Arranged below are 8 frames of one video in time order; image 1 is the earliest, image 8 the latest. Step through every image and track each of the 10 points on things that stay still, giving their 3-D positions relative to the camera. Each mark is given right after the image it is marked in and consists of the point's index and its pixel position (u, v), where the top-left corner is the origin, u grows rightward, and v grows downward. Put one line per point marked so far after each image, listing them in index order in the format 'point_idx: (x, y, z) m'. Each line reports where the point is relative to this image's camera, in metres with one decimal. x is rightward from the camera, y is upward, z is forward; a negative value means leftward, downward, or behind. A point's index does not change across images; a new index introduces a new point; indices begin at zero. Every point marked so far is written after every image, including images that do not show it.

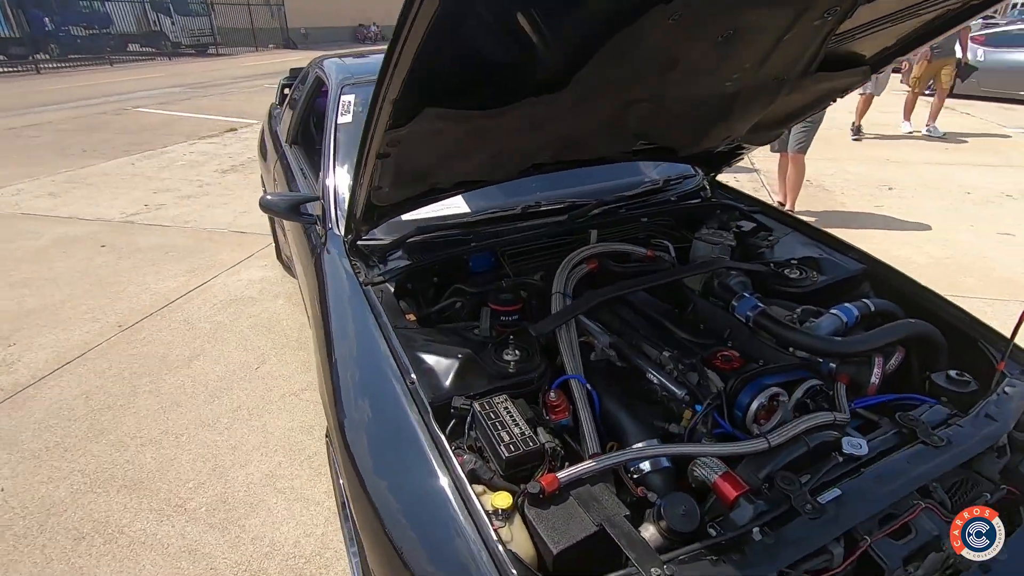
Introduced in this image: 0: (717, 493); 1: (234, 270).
0: (+0.4, -0.4, +1.1) m
1: (-2.1, +0.1, +4.1) m
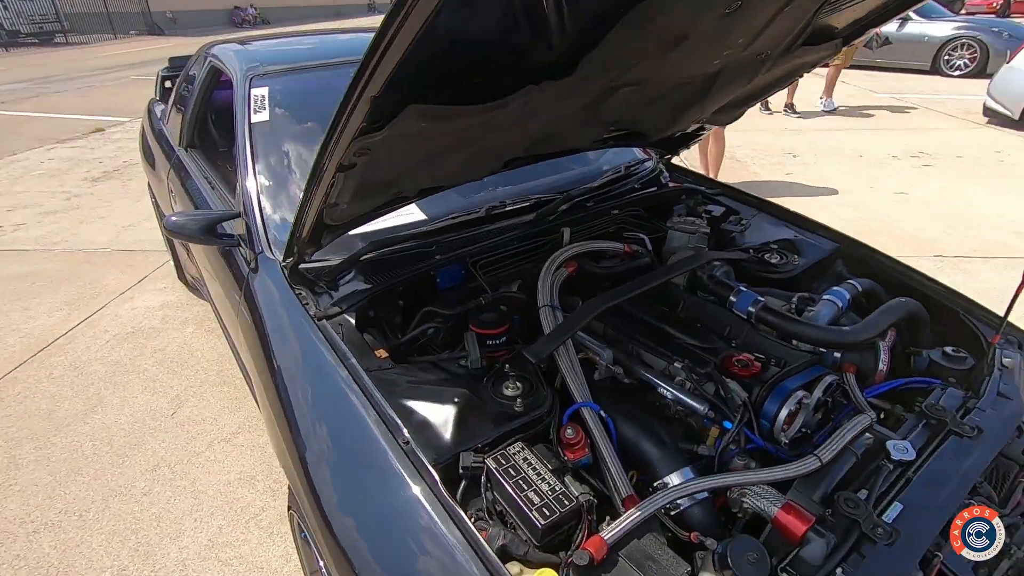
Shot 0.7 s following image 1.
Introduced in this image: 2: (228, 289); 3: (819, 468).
0: (+0.5, -0.4, +1.0) m
1: (-2.5, 0.0, +3.5) m
2: (-1.0, 0.0, +1.9) m
3: (+0.6, -0.4, +1.1) m
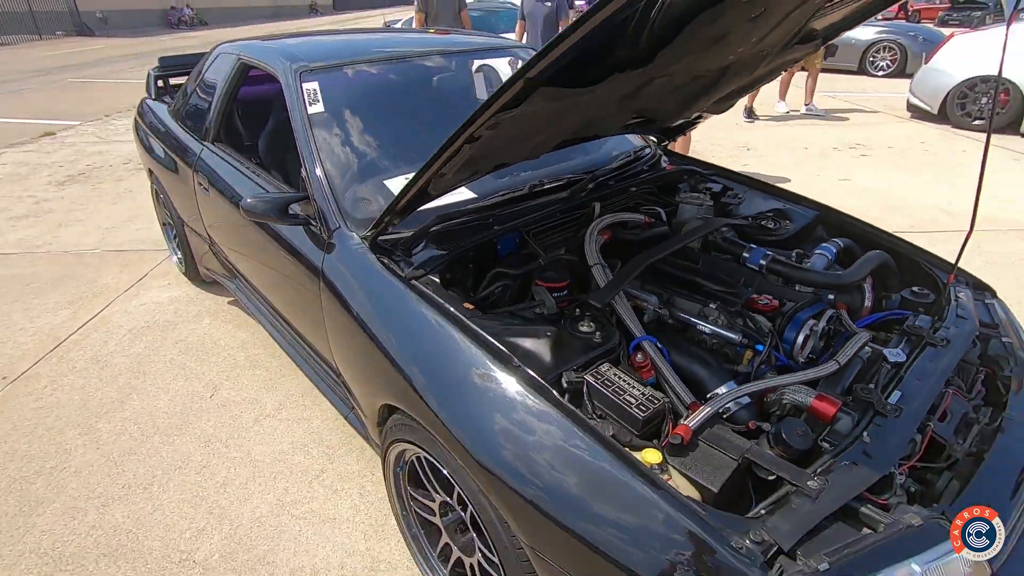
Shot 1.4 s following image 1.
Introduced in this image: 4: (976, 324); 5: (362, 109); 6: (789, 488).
0: (+0.7, -0.3, +1.3) m
1: (-2.5, 0.0, +3.6) m
2: (-0.9, +0.1, +2.1) m
3: (+0.9, -0.2, +1.4) m
4: (+1.4, -0.1, +1.6) m
5: (-0.6, +0.7, +2.2) m
6: (+0.6, -0.4, +1.1) m
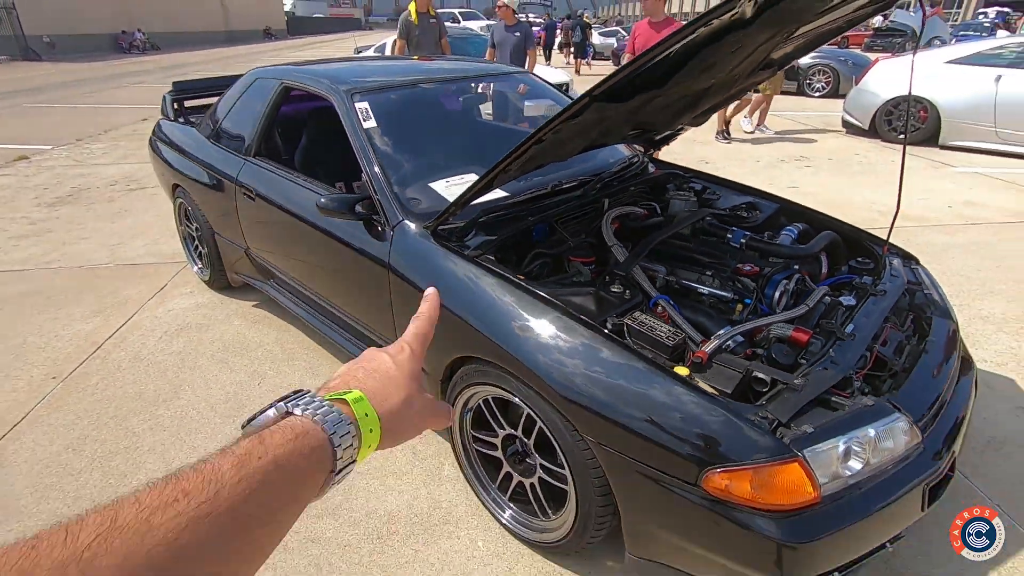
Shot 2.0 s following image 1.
0: (+0.9, -0.2, +1.7) m
1: (-2.5, -0.1, +3.8) m
2: (-0.7, +0.2, +2.4) m
3: (+1.0, -0.1, +1.9) m
4: (+1.6, 0.0, +2.1) m
5: (-0.5, +0.8, +2.6) m
6: (+0.8, -0.3, +1.6) m
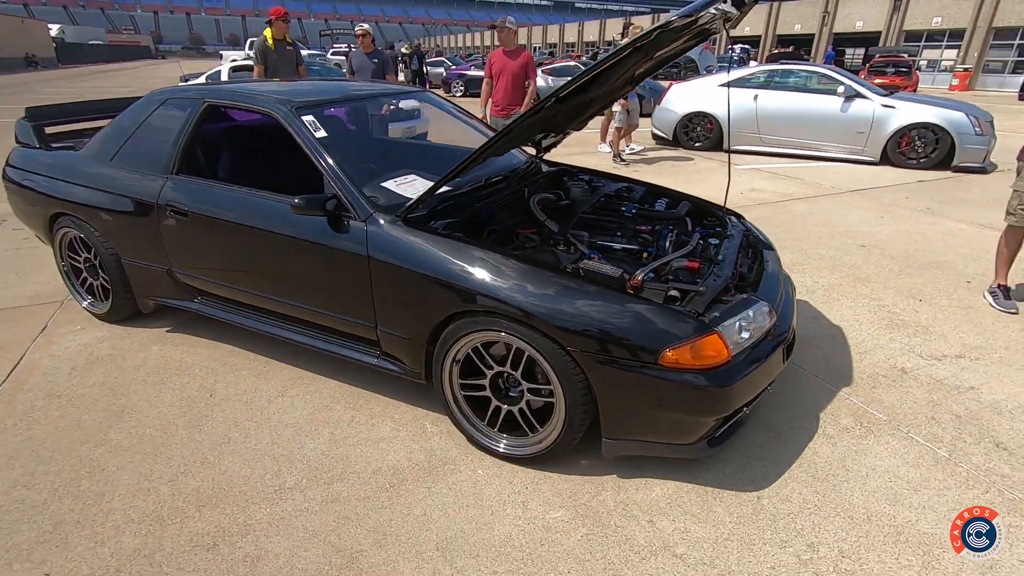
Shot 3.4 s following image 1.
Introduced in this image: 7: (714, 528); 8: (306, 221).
0: (+0.8, +0.1, +2.5) m
1: (-3.0, -0.3, +3.4) m
2: (-1.0, +0.2, +2.7) m
3: (+0.9, +0.2, +2.6) m
4: (+1.3, +0.3, +3.1) m
5: (-0.9, +0.8, +2.9) m
6: (+0.8, 0.0, +2.3) m
7: (+0.8, -1.0, +2.2) m
8: (-1.0, +0.3, +2.7) m
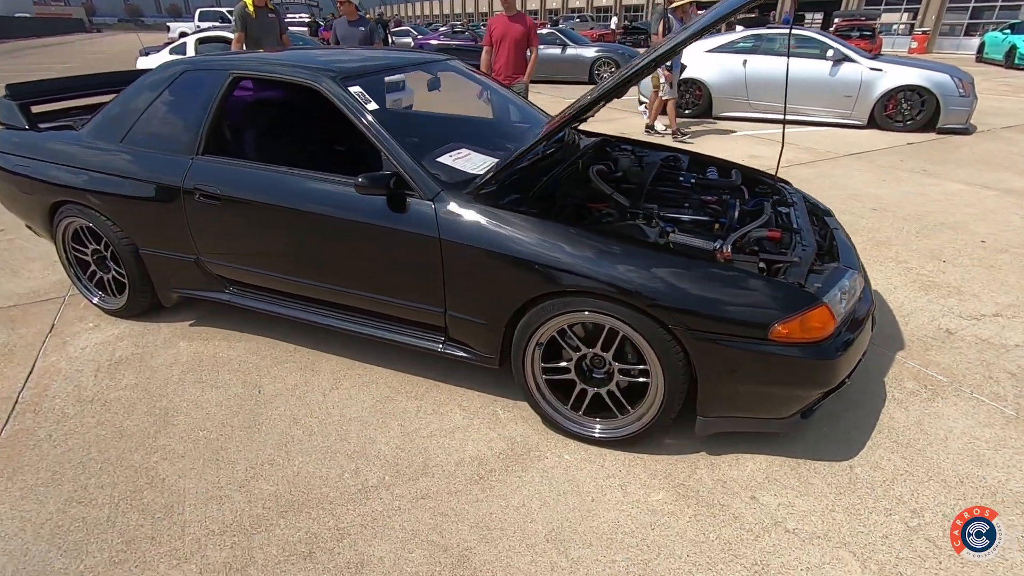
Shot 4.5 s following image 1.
0: (+1.2, +0.2, +2.4) m
1: (-2.7, -0.3, +3.2) m
2: (-0.7, +0.3, +2.5) m
3: (+1.2, +0.3, +2.5) m
4: (+1.6, +0.5, +3.0) m
5: (-0.6, +0.9, +2.7) m
6: (+1.1, +0.1, +2.2) m
7: (+1.2, -0.8, +2.1) m
8: (-0.7, +0.4, +2.5) m
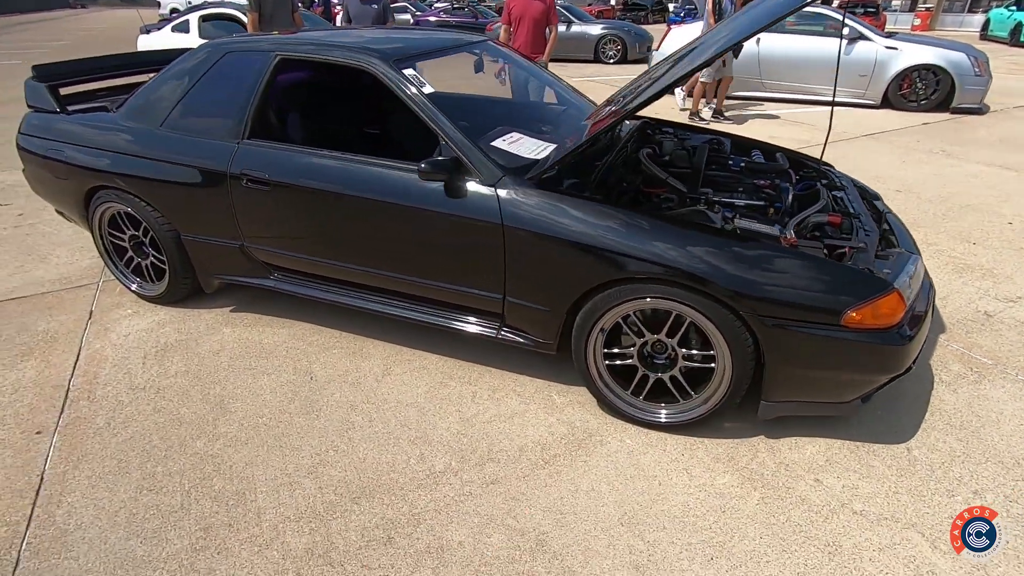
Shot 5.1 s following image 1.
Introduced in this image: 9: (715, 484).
0: (+1.4, +0.3, +2.4) m
1: (-2.4, -0.2, +3.1) m
2: (-0.4, +0.3, +2.5) m
3: (+1.5, +0.4, +2.5) m
4: (+1.9, +0.6, +3.0) m
5: (-0.3, +1.0, +2.6) m
6: (+1.4, +0.2, +2.2) m
7: (+1.5, -0.8, +2.2) m
8: (-0.4, +0.5, +2.5) m
9: (+0.8, -0.8, +2.2) m
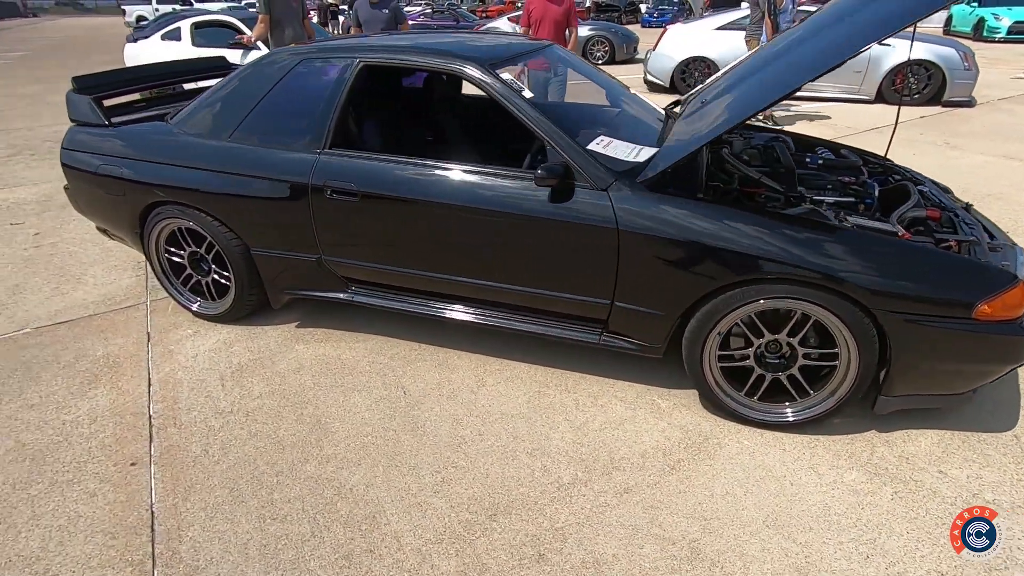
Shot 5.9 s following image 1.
0: (+1.9, +0.3, +2.4) m
1: (-2.0, -0.4, +3.0) m
2: (+0.1, +0.3, +2.4) m
3: (+1.9, +0.4, +2.6) m
4: (+2.3, +0.7, +3.0) m
5: (+0.1, +0.9, +2.6) m
6: (+1.9, +0.2, +2.2) m
7: (+2.0, -0.8, +2.2) m
8: (0.0, +0.4, +2.4) m
9: (+1.3, -0.8, +2.2) m
